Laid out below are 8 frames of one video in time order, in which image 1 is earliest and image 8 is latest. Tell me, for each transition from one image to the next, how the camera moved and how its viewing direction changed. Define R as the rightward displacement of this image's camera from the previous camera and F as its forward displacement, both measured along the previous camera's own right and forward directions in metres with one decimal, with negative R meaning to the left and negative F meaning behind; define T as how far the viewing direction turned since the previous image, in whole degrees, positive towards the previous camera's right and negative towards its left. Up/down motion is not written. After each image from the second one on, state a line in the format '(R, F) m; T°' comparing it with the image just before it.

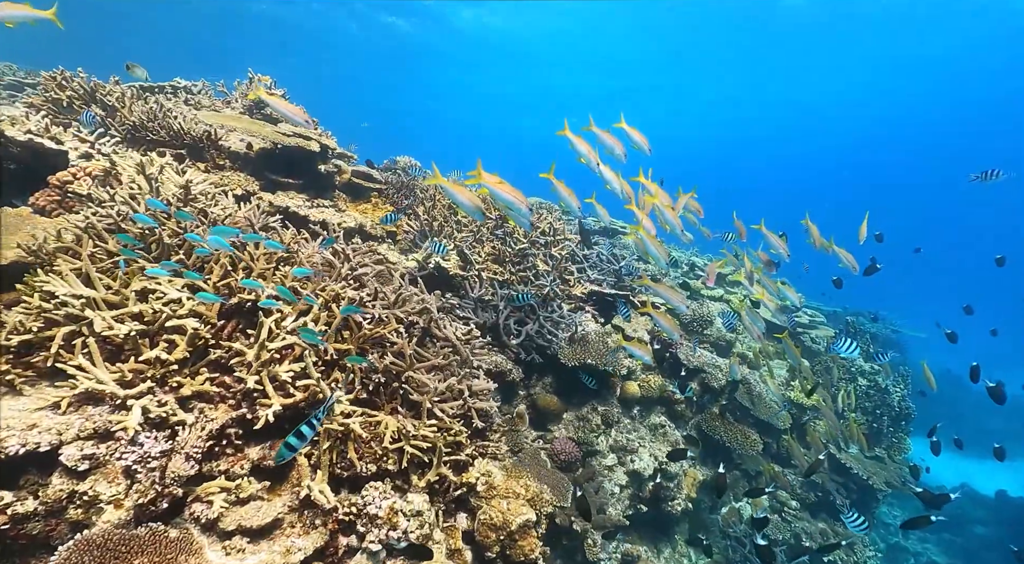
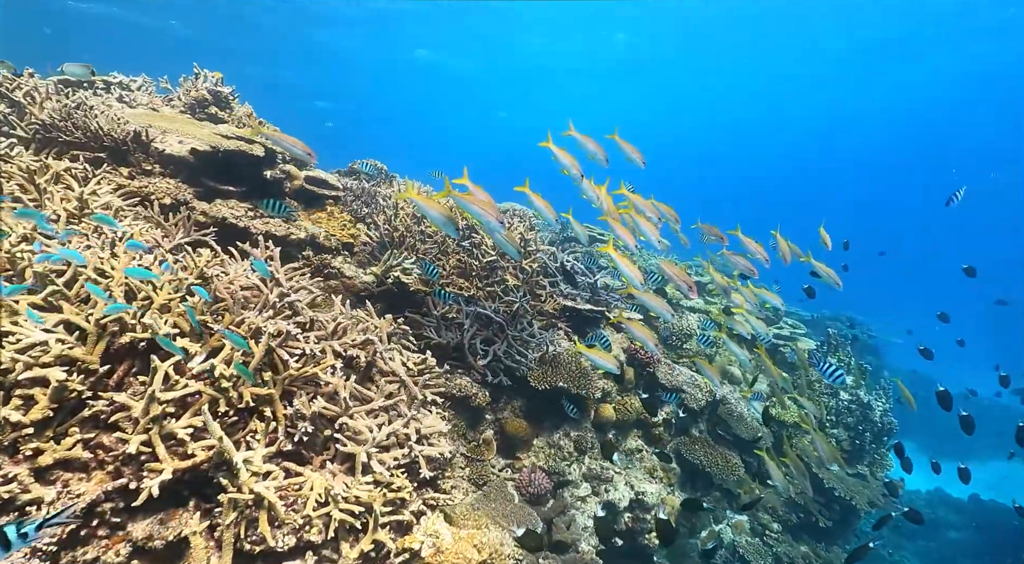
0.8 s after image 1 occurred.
(+0.2, +0.5) m; +2°
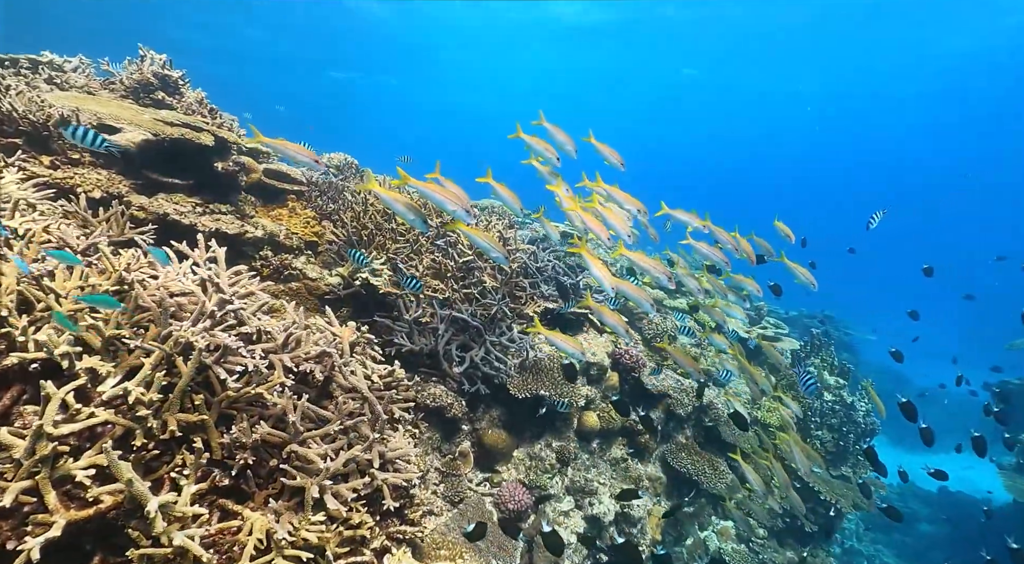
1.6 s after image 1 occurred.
(0.0, +0.5) m; +2°
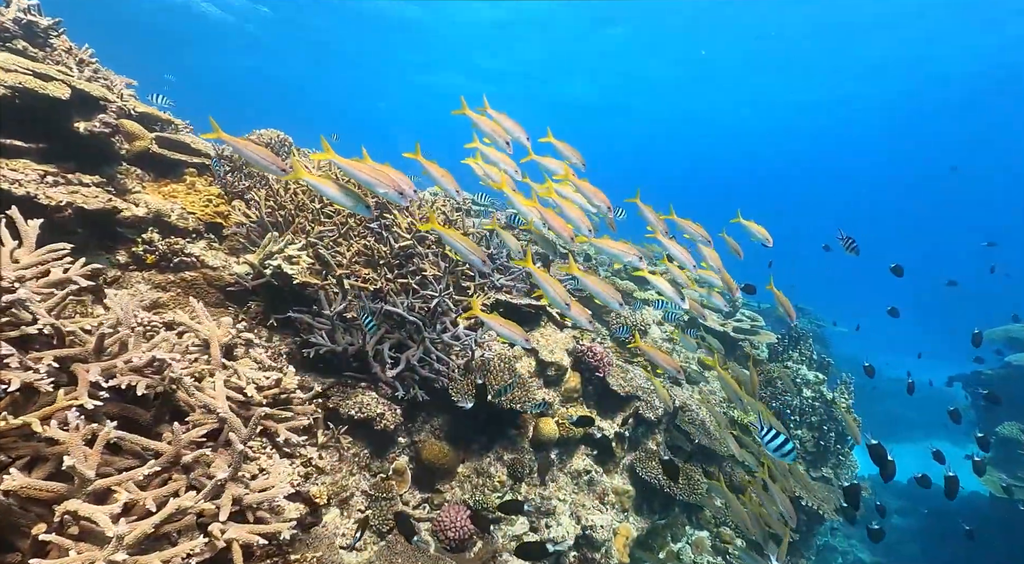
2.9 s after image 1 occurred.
(+0.3, +0.9) m; +2°
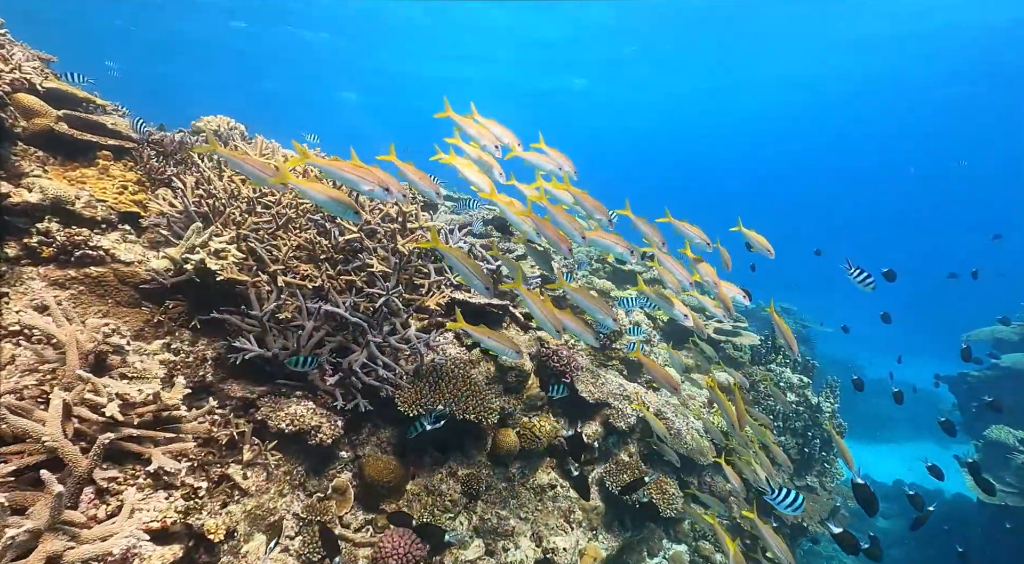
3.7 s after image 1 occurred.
(+0.3, +0.5) m; +1°
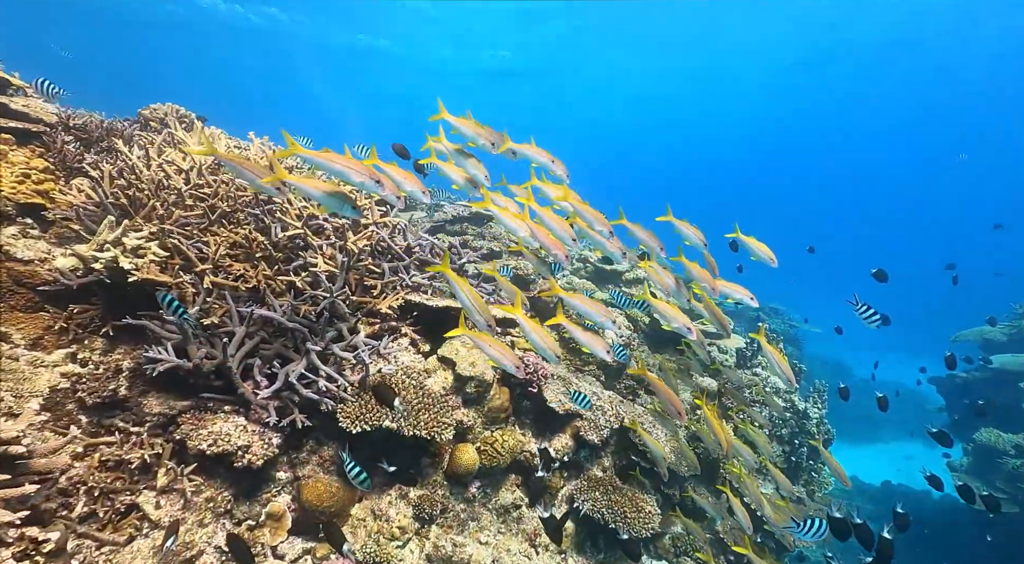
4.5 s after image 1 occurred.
(+0.3, +0.5) m; +1°
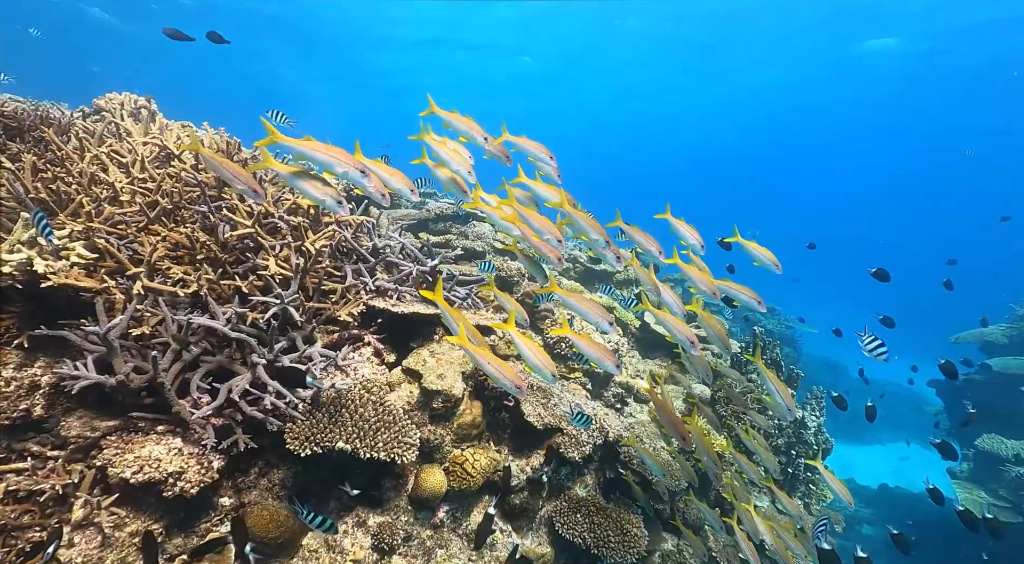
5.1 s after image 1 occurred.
(+0.2, +0.5) m; 0°
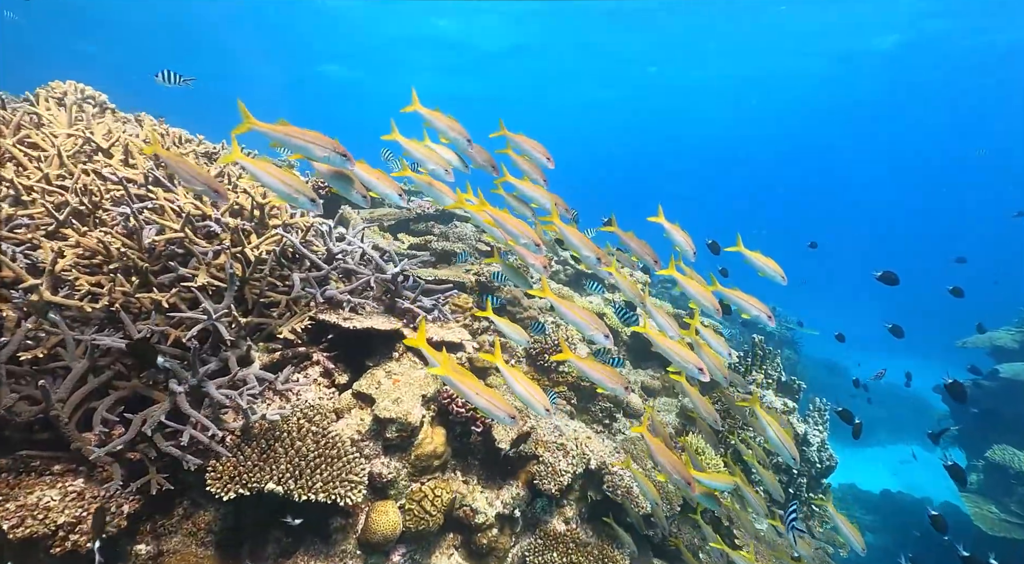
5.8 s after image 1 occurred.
(+0.3, +0.6) m; 0°
